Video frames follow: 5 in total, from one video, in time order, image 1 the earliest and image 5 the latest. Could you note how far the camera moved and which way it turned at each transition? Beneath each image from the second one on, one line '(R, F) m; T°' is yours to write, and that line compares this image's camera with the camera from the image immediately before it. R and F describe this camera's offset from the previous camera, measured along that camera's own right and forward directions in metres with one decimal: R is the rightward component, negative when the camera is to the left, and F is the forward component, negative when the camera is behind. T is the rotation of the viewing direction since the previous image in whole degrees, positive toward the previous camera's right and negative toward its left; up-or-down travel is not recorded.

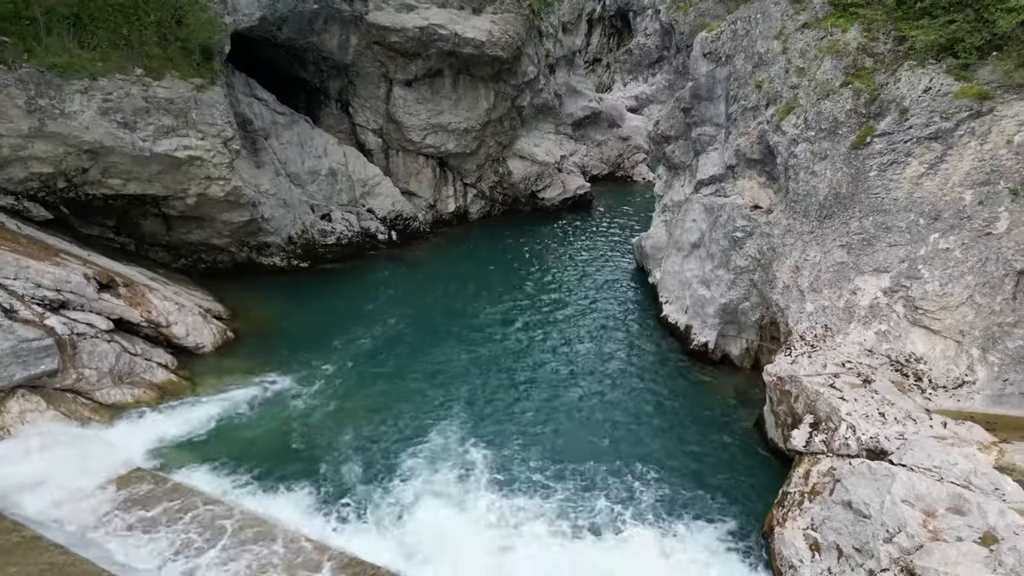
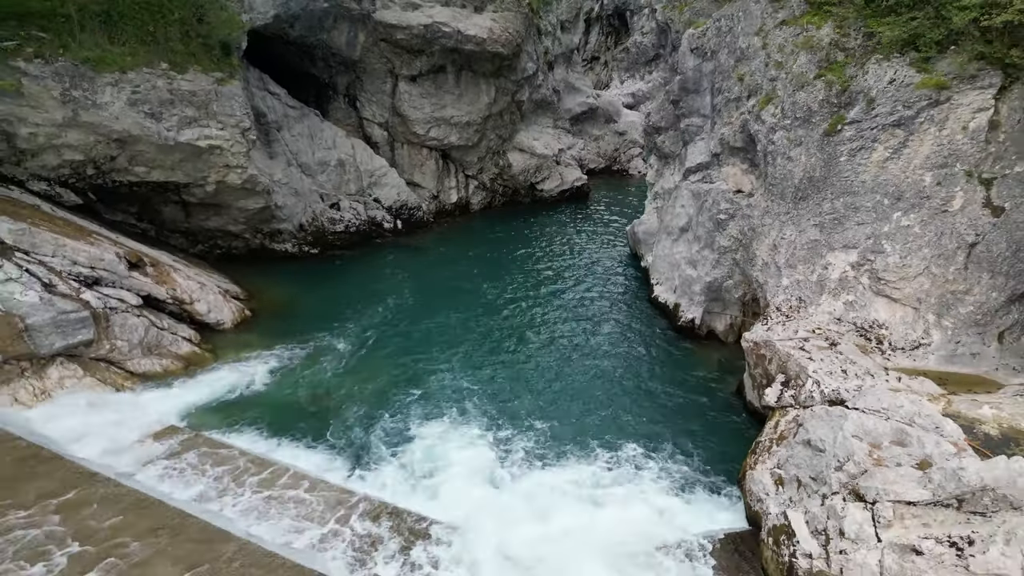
(0.0, -1.1) m; 0°
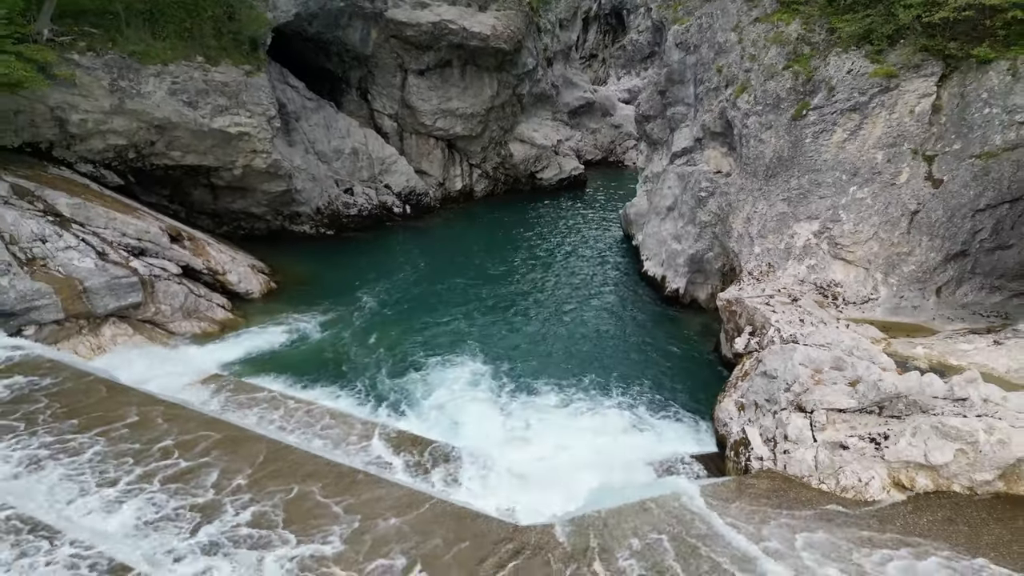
(-0.1, -1.7) m; 0°
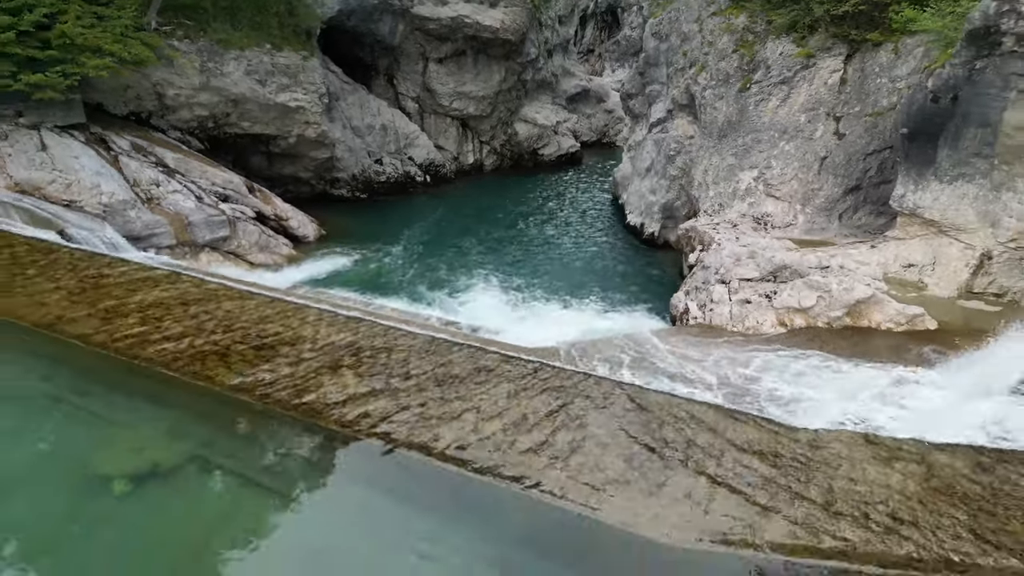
(-0.3, -4.3) m; 0°
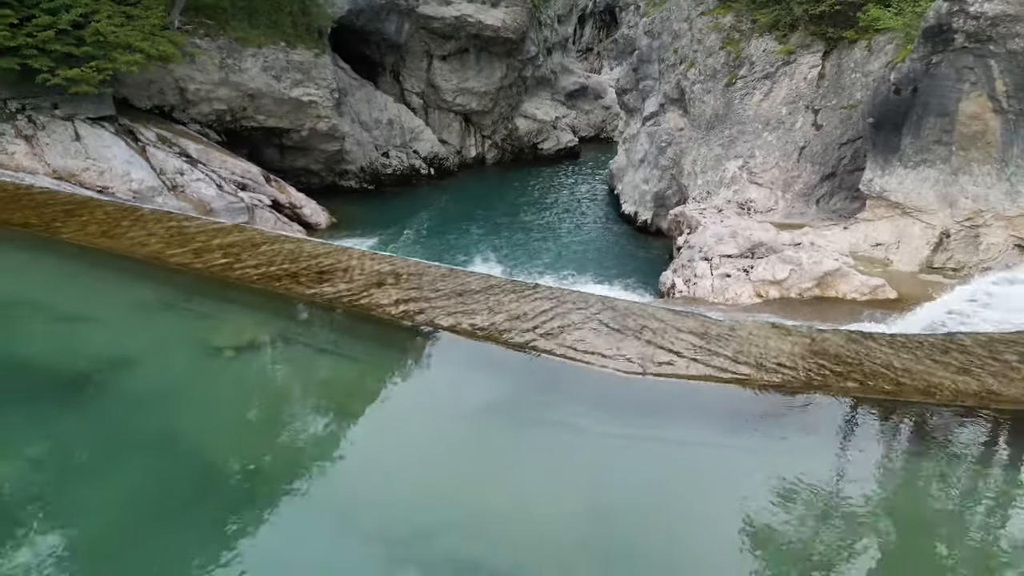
(0.0, -1.3) m; 0°
